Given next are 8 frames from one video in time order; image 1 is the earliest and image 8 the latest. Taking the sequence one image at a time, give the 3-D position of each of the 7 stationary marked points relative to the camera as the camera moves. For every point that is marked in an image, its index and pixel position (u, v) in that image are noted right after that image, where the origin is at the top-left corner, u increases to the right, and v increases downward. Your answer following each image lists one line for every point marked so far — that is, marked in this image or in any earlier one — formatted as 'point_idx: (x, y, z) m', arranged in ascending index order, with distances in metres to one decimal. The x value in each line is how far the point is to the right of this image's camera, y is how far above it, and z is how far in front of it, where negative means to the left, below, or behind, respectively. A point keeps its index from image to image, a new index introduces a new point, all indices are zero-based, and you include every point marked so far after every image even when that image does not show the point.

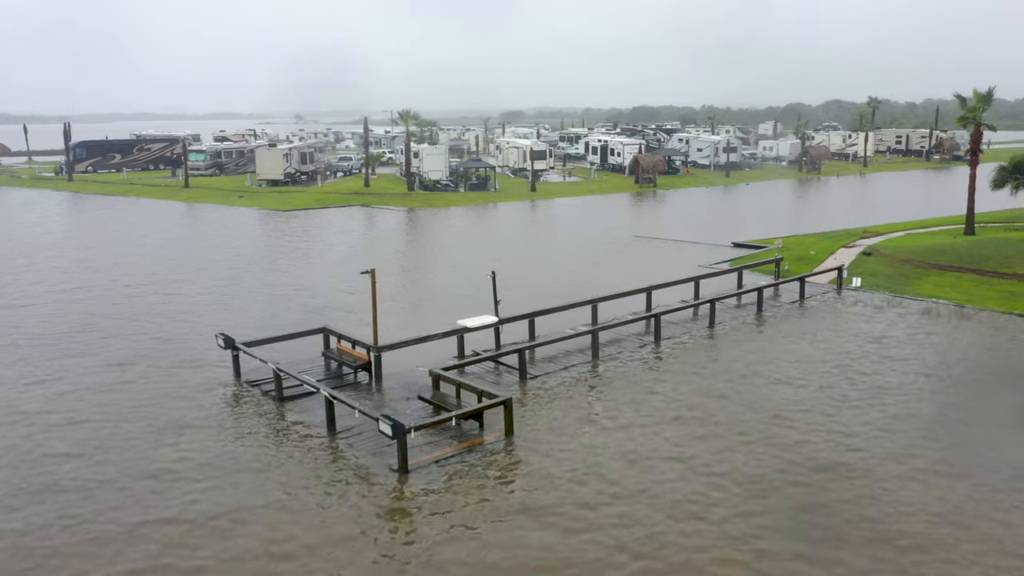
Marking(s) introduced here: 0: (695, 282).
0: (+3.7, +0.1, +18.0) m
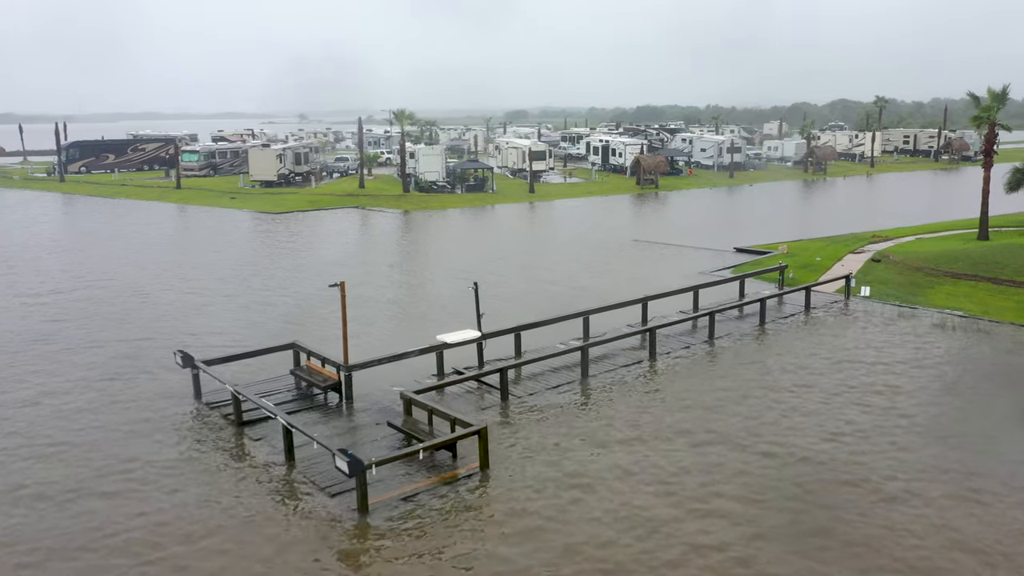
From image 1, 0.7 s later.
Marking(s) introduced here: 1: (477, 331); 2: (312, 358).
0: (+3.5, -0.1, +17.0) m
1: (-0.5, -0.7, +13.2) m
2: (-2.8, -1.0, +12.7) m
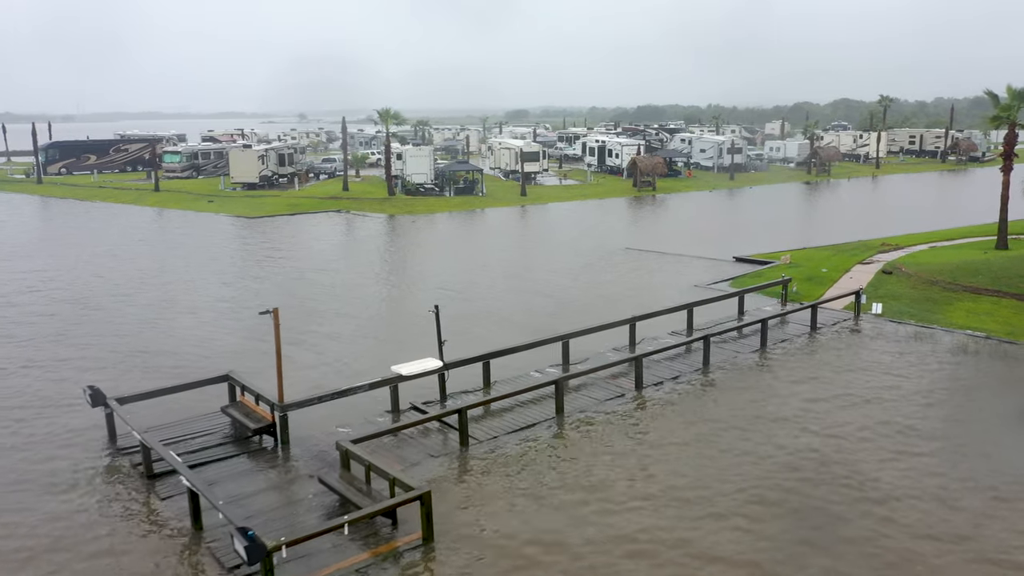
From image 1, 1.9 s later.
0: (+3.1, -0.4, +15.4) m
1: (-1.0, -1.0, +11.6) m
2: (-3.3, -1.3, +11.1) m
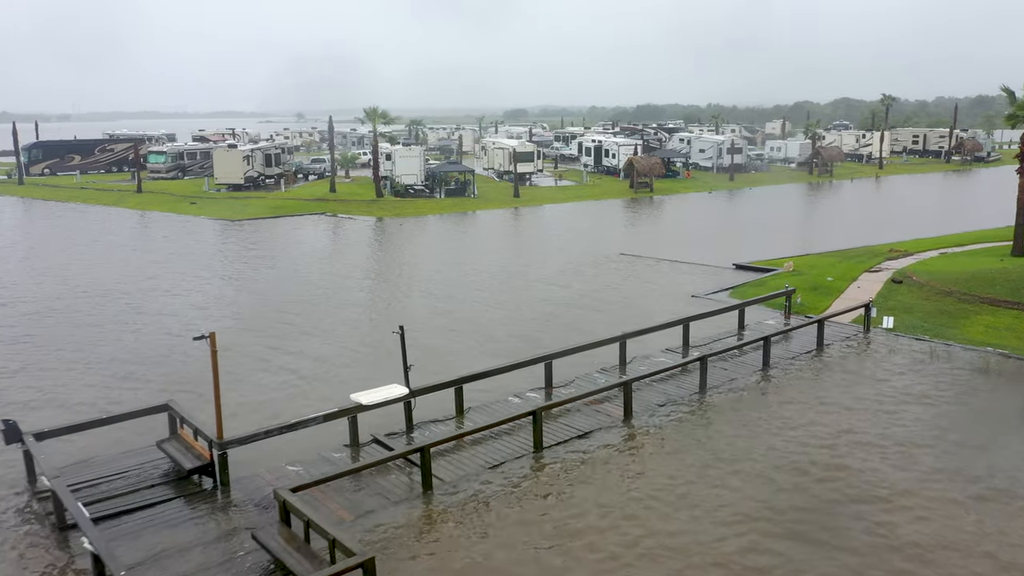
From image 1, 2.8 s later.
0: (+2.8, -0.6, +14.2) m
1: (-1.3, -1.2, +10.4) m
2: (-3.6, -1.5, +9.9) m
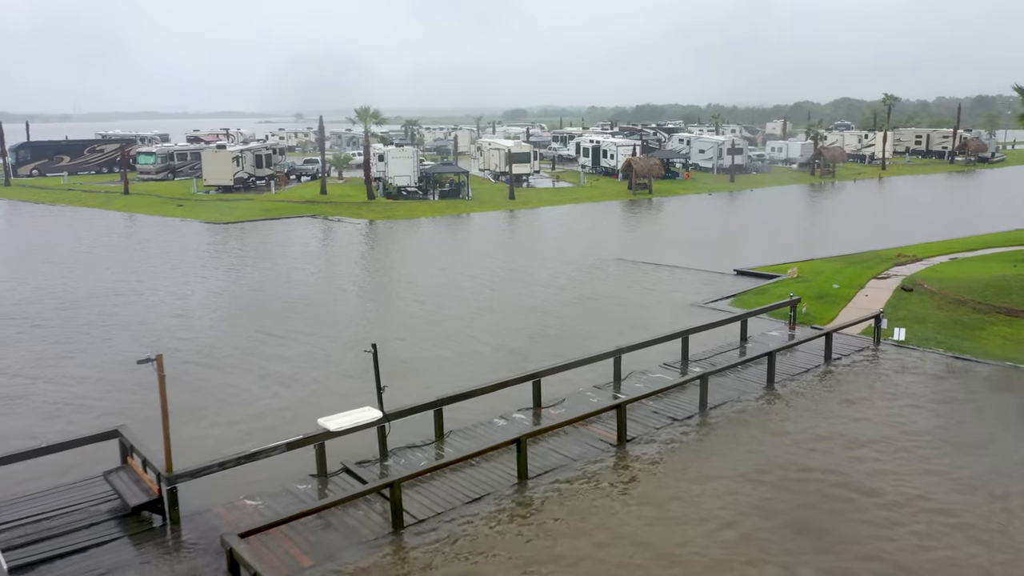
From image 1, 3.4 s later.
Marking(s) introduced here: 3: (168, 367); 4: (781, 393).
0: (+2.6, -0.8, +13.3) m
1: (-1.4, -1.3, +9.5) m
2: (-3.8, -1.7, +9.0) m
3: (-7.2, -1.6, +18.6) m
4: (+3.7, -1.5, +12.4) m
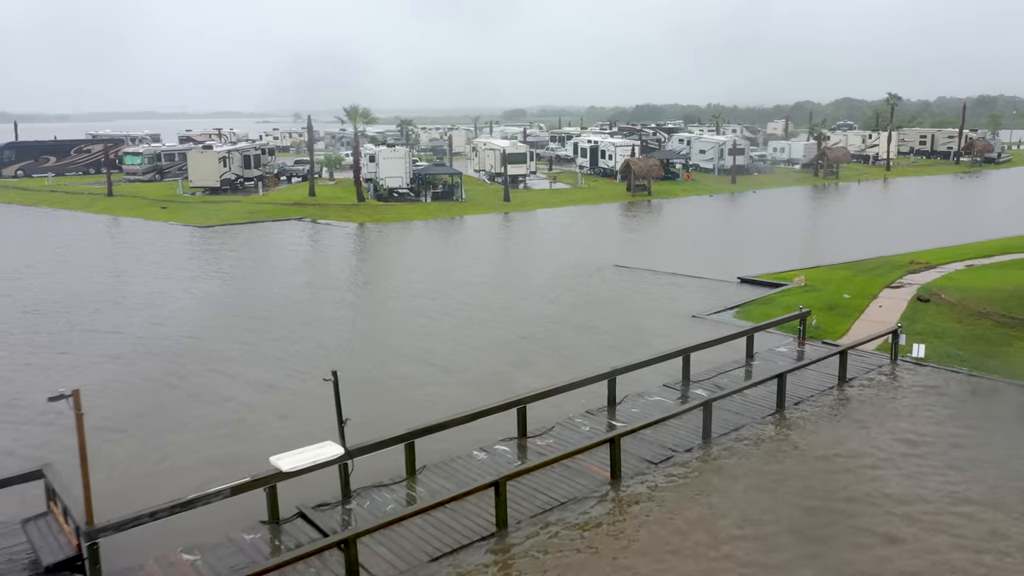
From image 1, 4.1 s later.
0: (+2.4, -1.0, +12.2) m
1: (-1.6, -1.5, +8.4) m
2: (-4.0, -1.9, +7.9) m
3: (-7.4, -1.8, +17.5) m
4: (+3.5, -1.6, +11.2) m
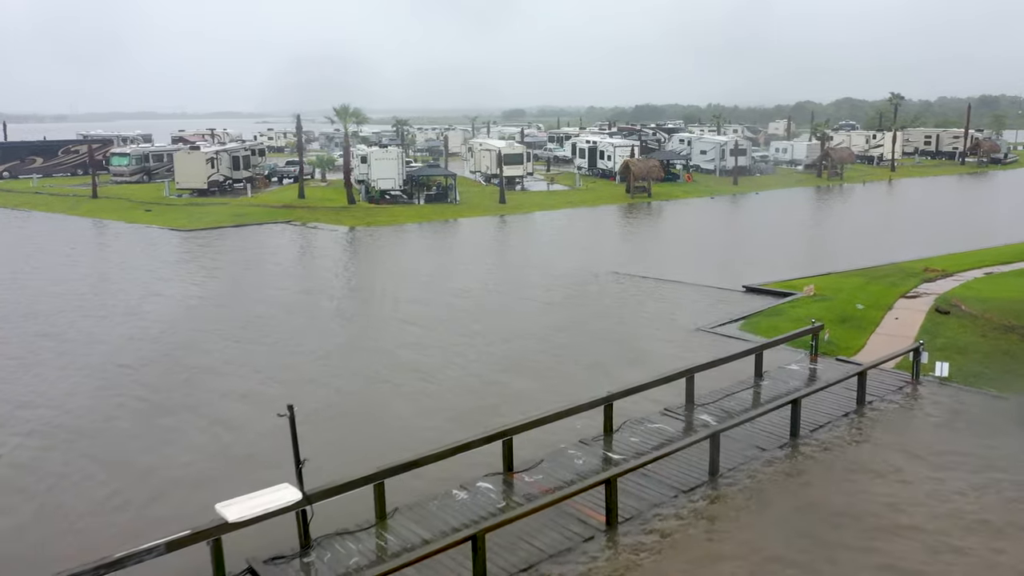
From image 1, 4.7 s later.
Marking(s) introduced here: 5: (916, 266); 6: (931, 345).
0: (+2.2, -1.1, +11.2) m
1: (-1.8, -1.7, +7.4) m
2: (-4.1, -2.1, +6.8) m
3: (-7.6, -2.0, +16.4) m
4: (+3.4, -1.8, +10.2) m
5: (+8.9, +0.5, +19.5) m
6: (+6.3, -0.8, +13.4) m
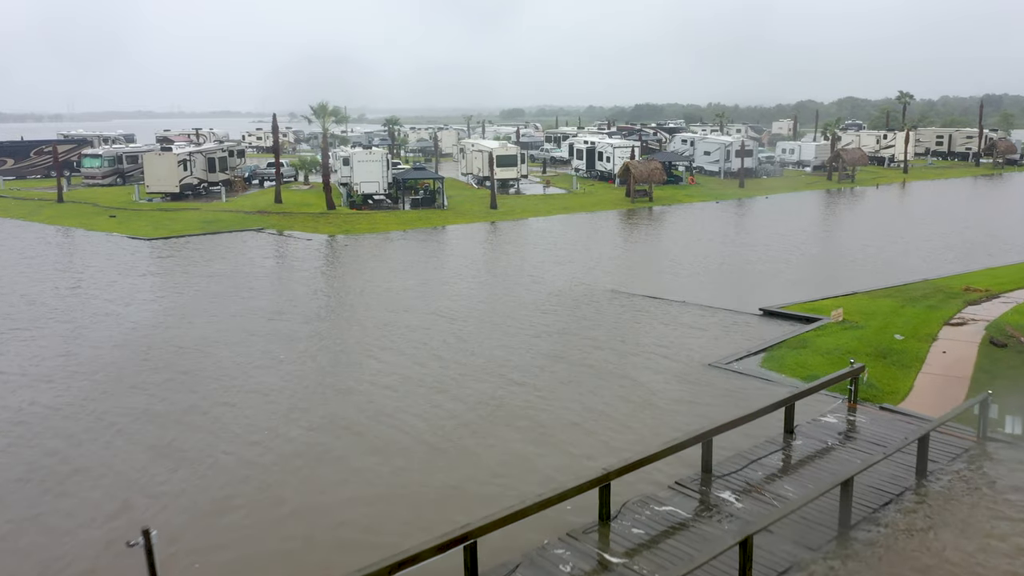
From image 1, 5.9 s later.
0: (+1.9, -1.6, +8.9) m
1: (-2.1, -2.1, +5.1) m
2: (-4.4, -2.5, +4.6) m
3: (-7.8, -2.4, +14.2) m
4: (+3.1, -2.2, +8.0) m
5: (+8.6, +0.1, +17.3) m
6: (+6.0, -1.3, +11.2) m
